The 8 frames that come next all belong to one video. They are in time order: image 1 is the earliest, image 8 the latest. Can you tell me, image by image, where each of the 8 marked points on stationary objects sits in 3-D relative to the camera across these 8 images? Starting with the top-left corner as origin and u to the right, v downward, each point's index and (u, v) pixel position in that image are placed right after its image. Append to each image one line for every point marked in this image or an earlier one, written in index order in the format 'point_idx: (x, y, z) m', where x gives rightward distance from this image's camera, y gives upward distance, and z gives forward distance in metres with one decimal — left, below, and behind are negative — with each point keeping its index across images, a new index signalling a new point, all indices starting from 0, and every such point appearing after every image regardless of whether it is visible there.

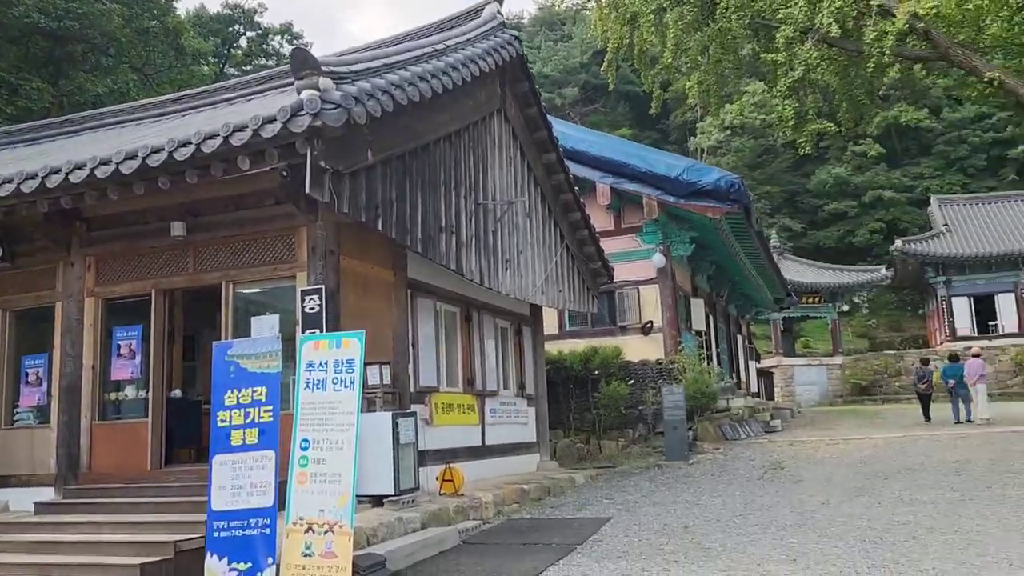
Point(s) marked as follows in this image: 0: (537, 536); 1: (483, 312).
0: (+0.2, -1.8, +6.1) m
1: (-0.3, -0.2, +8.8) m
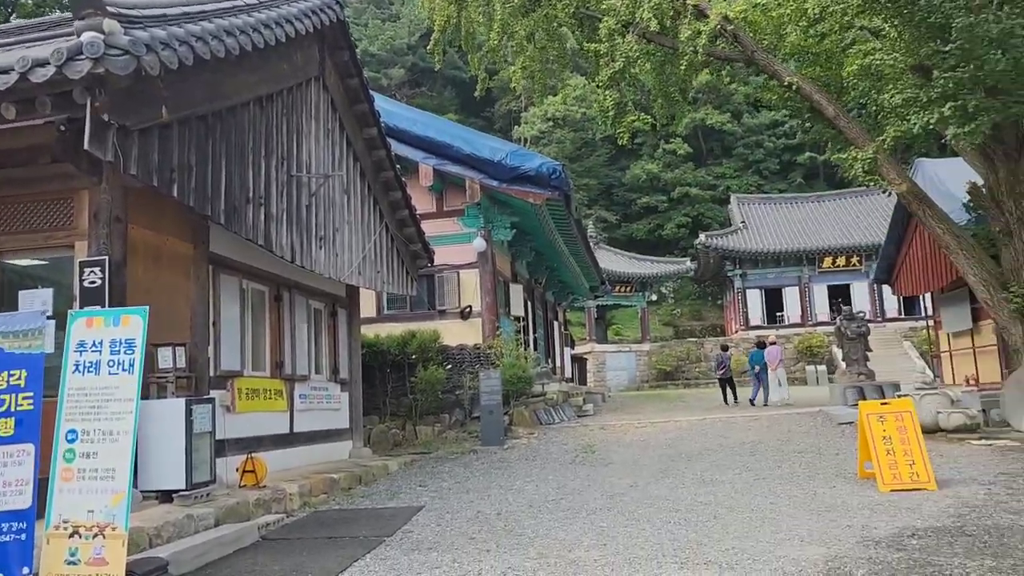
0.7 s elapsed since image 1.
0: (-1.1, -1.6, +5.8) m
1: (-2.1, 0.0, +8.3) m
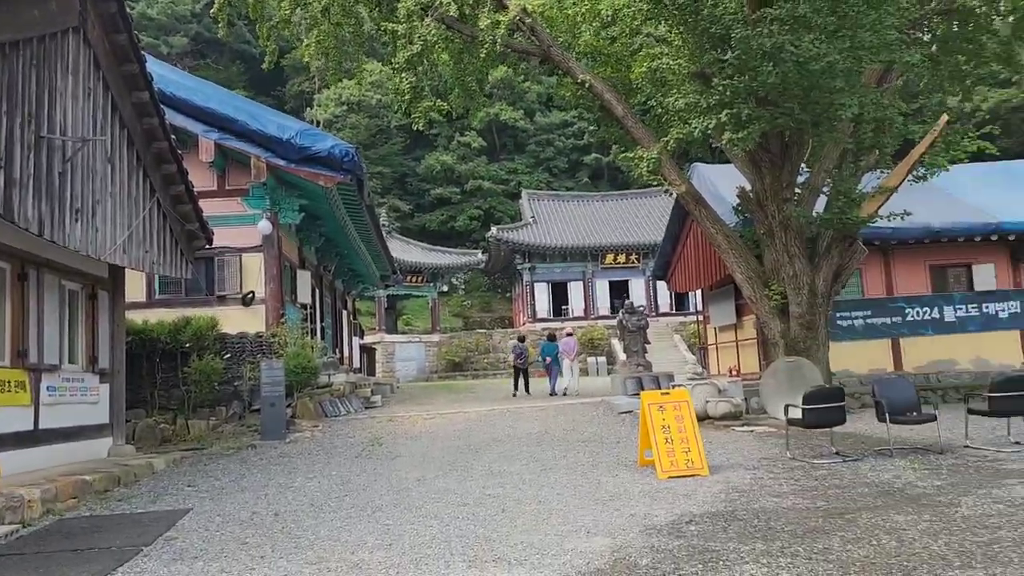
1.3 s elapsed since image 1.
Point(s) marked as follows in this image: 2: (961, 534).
0: (-2.5, -1.5, +5.1) m
1: (-4.0, +0.2, +7.3) m
2: (+2.0, -1.1, +3.7) m
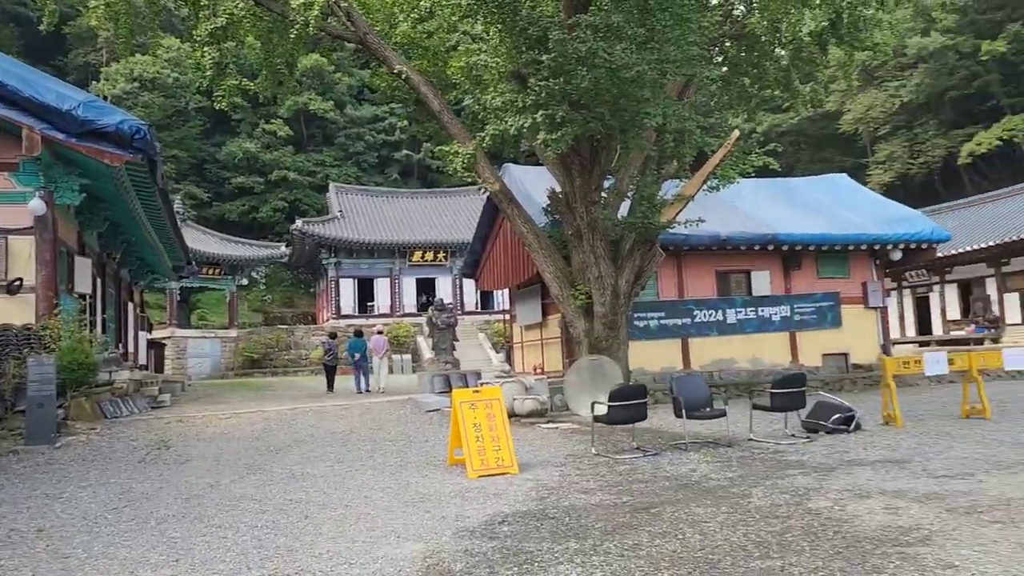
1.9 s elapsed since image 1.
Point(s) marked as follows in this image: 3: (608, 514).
0: (-3.6, -1.4, +4.2) m
1: (-5.5, +0.3, +6.0) m
2: (+1.1, -1.1, +3.9) m
3: (+0.5, -1.2, +4.3) m
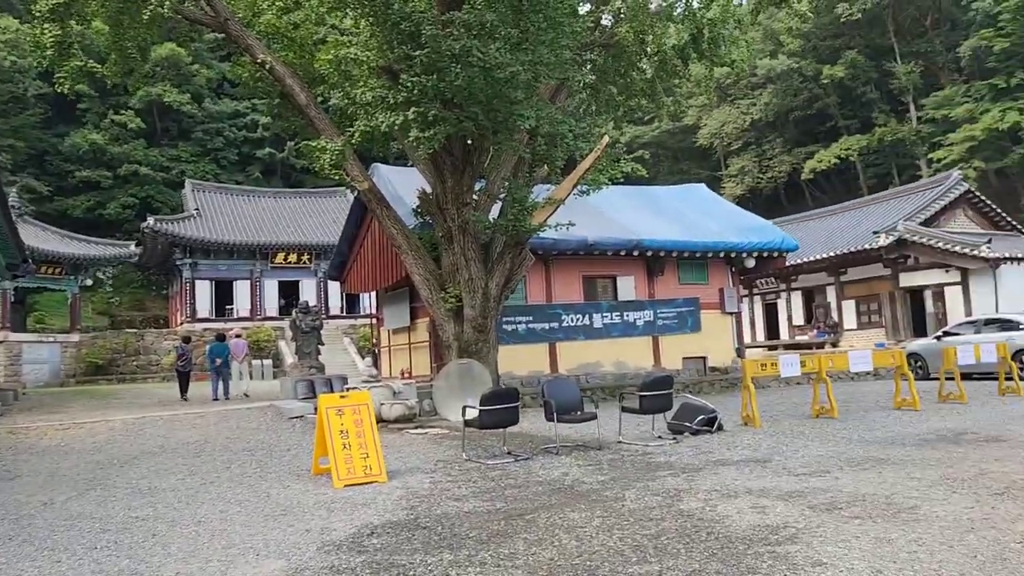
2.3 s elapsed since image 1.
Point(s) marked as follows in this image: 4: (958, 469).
0: (-4.1, -1.4, +3.5) m
1: (-6.3, +0.4, +4.9) m
2: (+0.5, -1.1, +3.9) m
3: (-0.2, -1.2, +4.2) m
4: (+2.6, -1.1, +5.0) m
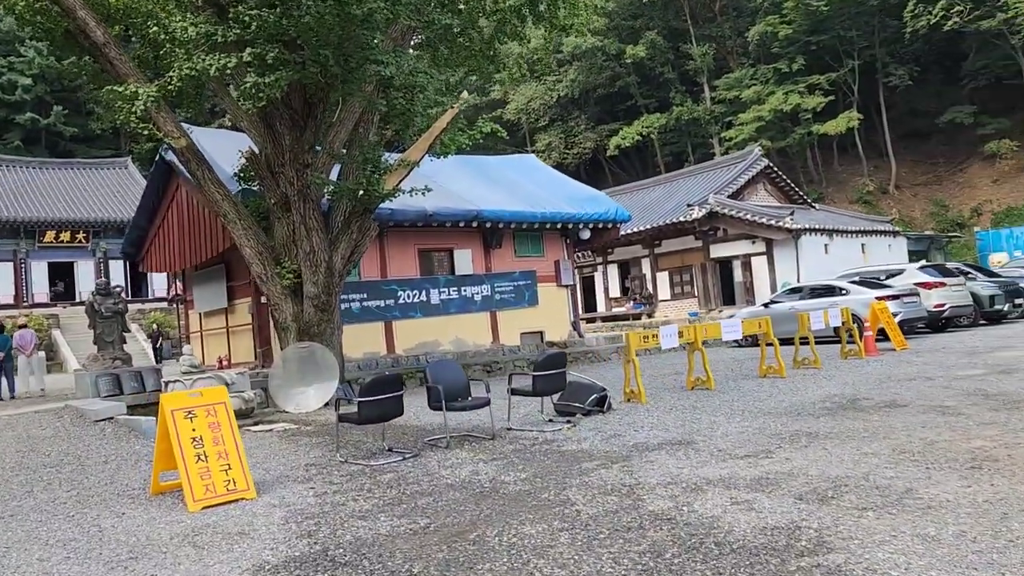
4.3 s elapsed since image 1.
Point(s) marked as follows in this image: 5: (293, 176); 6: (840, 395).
0: (-4.1, -1.3, +1.6) m
1: (-6.6, +0.4, +2.5) m
2: (+0.4, -0.9, +3.1) m
3: (-0.4, -1.0, +3.3) m
4: (+2.1, -0.8, +4.7) m
5: (-2.2, +1.1, +8.5) m
6: (+2.6, -0.9, +6.8) m
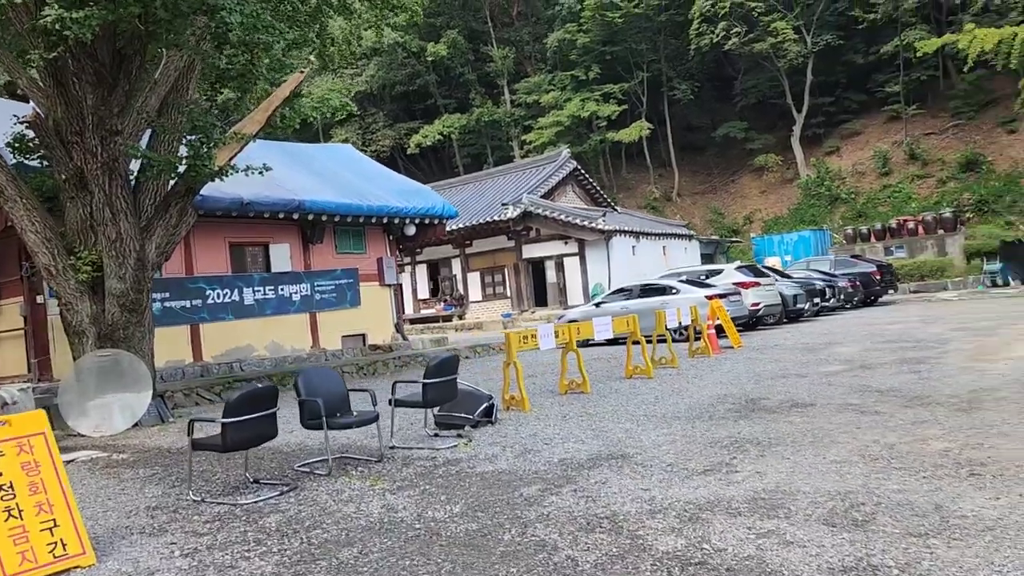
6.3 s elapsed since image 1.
0: (-3.5, -1.3, -0.2) m
1: (-6.1, +0.4, +0.1) m
2: (+0.4, -0.9, +2.4) m
3: (-0.3, -1.0, +2.4) m
4: (+1.7, -0.8, +4.4) m
5: (-3.4, +1.2, +6.9) m
6: (+1.7, -0.8, +6.5) m
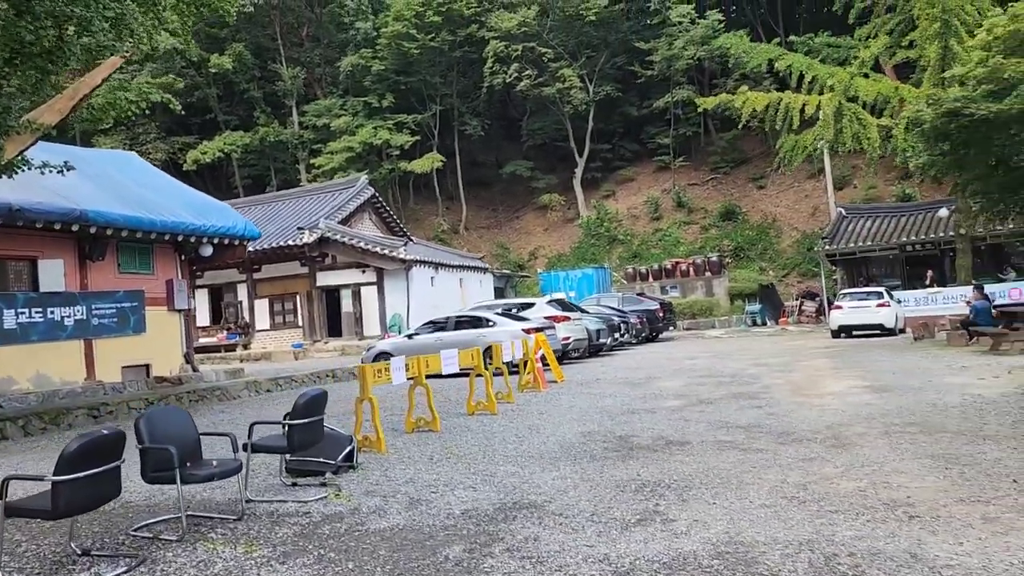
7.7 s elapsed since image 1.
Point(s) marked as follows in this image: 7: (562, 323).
0: (-2.6, -1.1, -1.5) m
1: (-5.2, +0.7, -1.9) m
2: (+0.5, -1.0, +2.0) m
3: (-0.2, -1.0, +1.8) m
4: (+1.3, -1.0, +4.2) m
5: (-4.4, +1.1, +5.5) m
6: (+0.7, -1.1, +6.3) m
7: (+0.8, -0.6, +14.3) m
